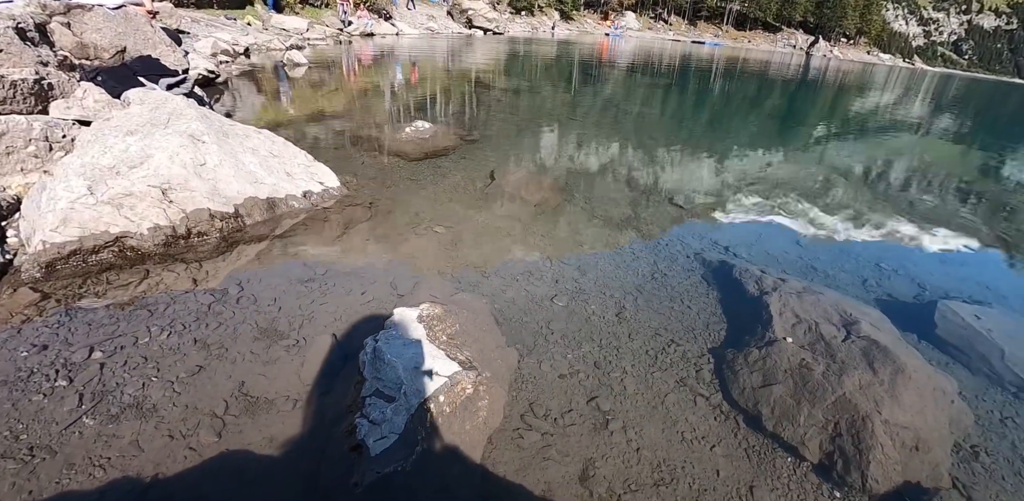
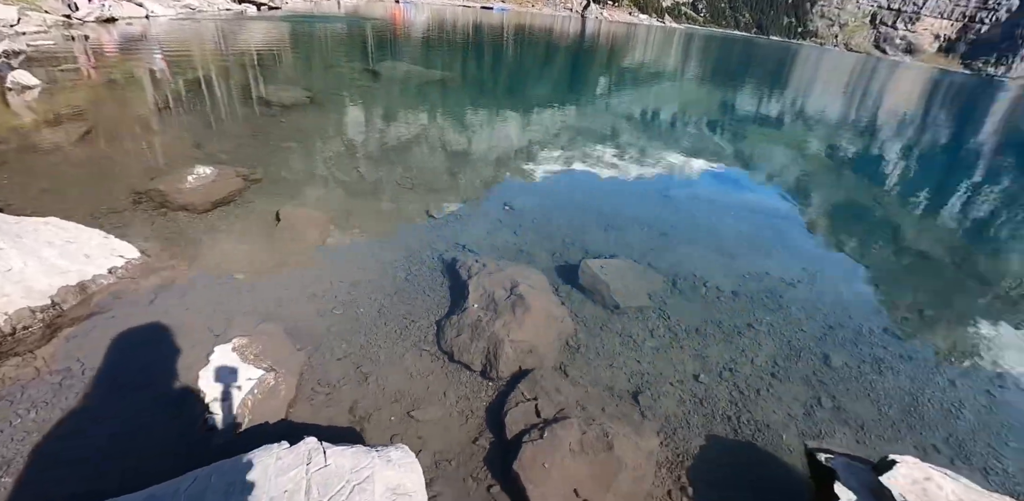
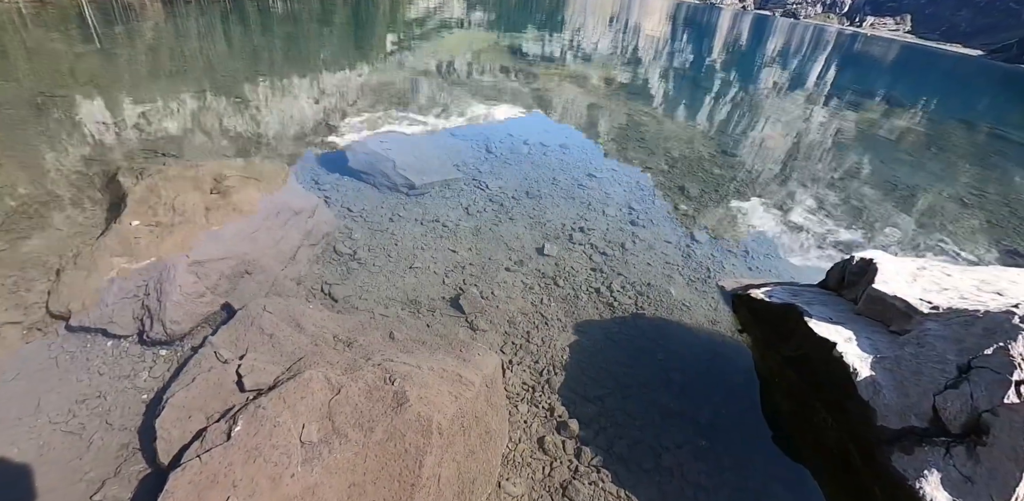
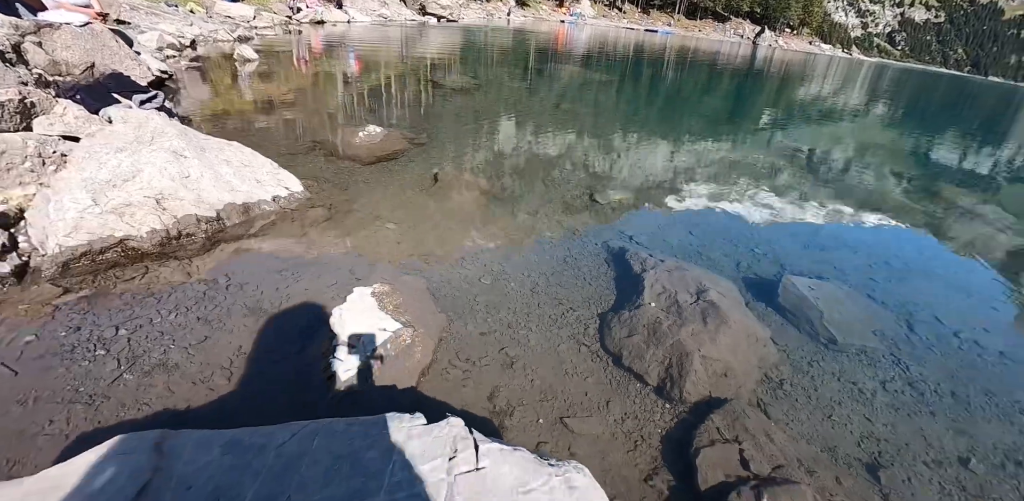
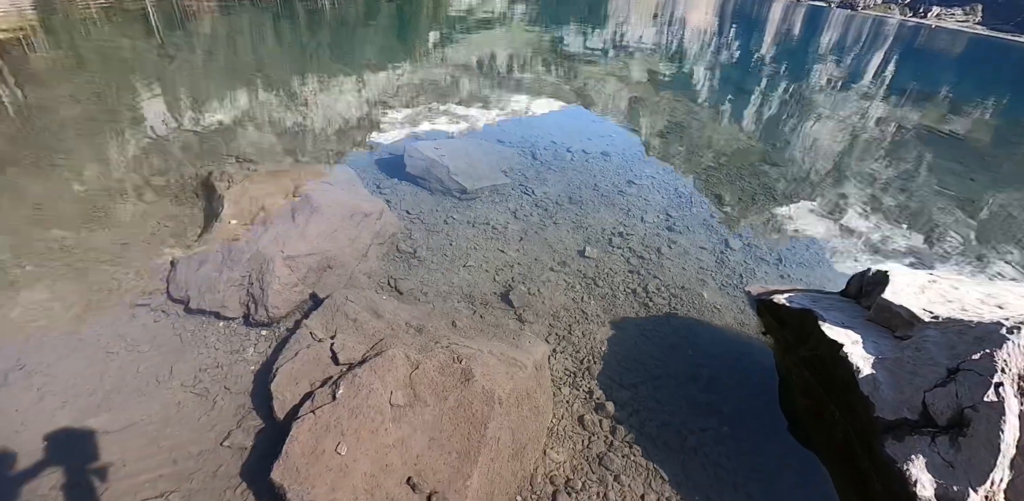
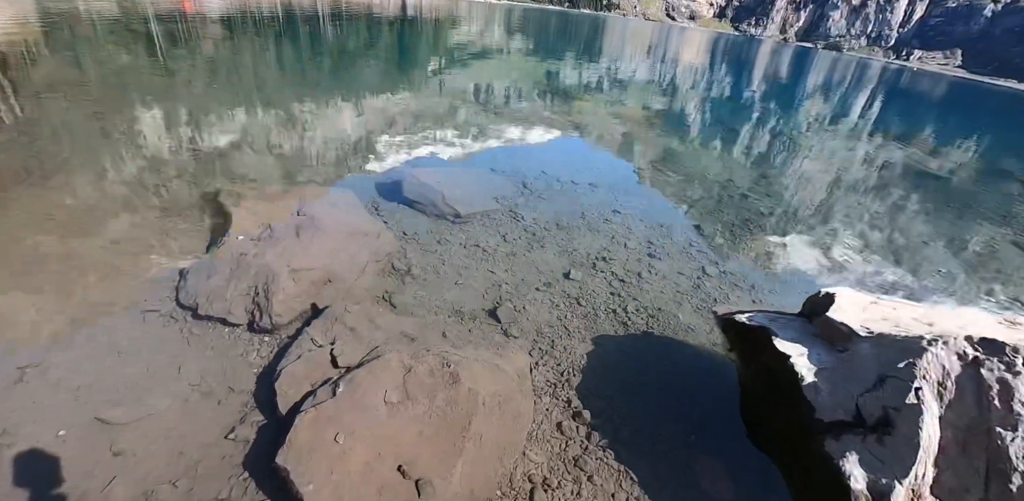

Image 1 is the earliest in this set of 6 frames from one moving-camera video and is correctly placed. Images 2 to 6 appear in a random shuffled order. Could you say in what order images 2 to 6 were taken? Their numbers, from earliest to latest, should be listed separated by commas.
4, 2, 6, 3, 5
